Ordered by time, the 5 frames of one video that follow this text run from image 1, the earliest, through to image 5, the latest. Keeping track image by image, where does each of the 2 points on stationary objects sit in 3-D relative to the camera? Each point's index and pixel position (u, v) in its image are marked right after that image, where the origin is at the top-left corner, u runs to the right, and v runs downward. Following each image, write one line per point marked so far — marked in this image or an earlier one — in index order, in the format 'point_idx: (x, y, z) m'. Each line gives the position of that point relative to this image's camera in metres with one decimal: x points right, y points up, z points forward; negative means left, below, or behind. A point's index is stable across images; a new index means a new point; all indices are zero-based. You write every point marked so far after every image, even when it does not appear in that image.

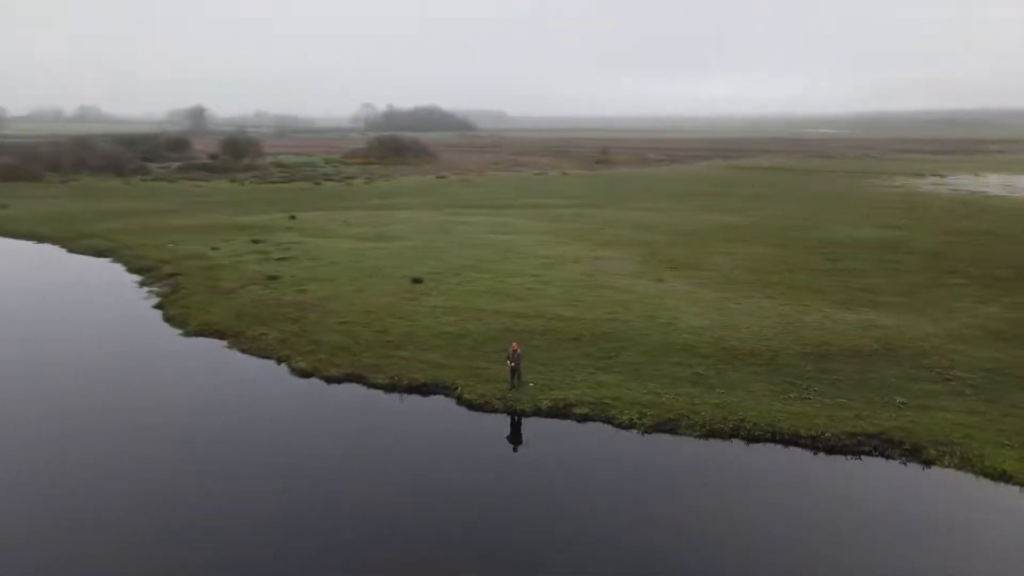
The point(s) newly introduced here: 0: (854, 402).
0: (+8.2, -2.8, +16.8) m
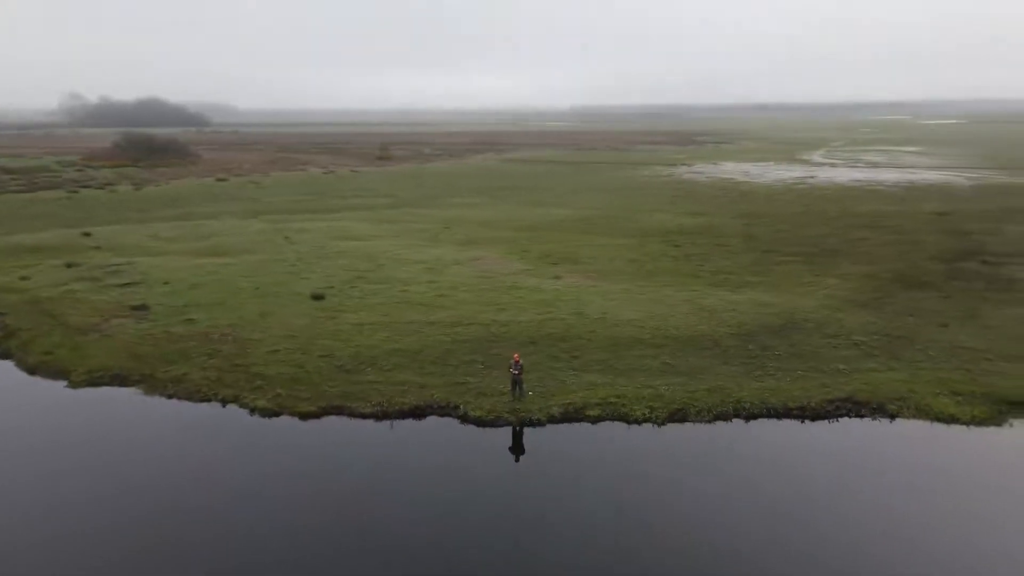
0: (+8.2, -2.4, +19.6) m
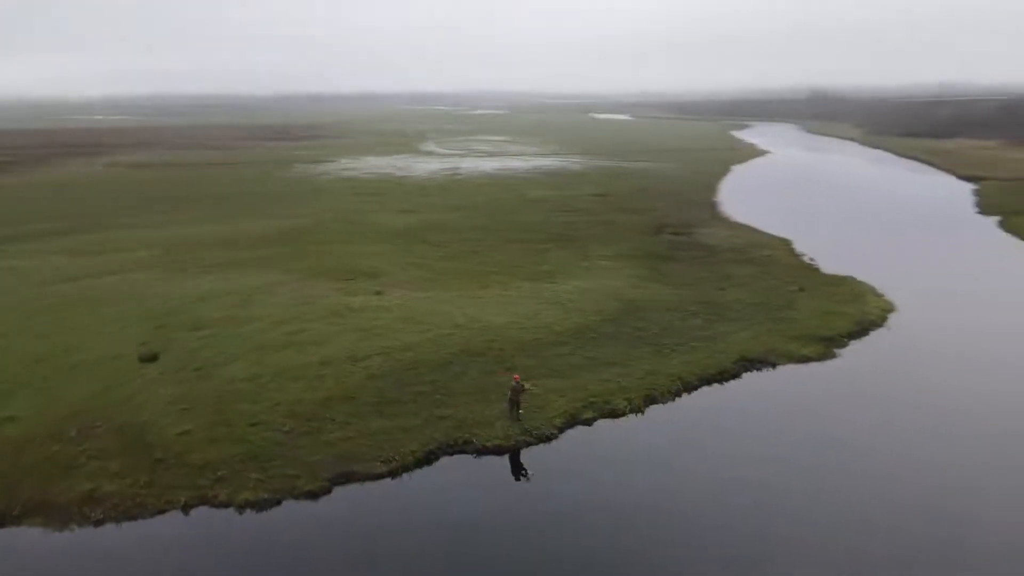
0: (+6.0, -1.8, +23.5) m
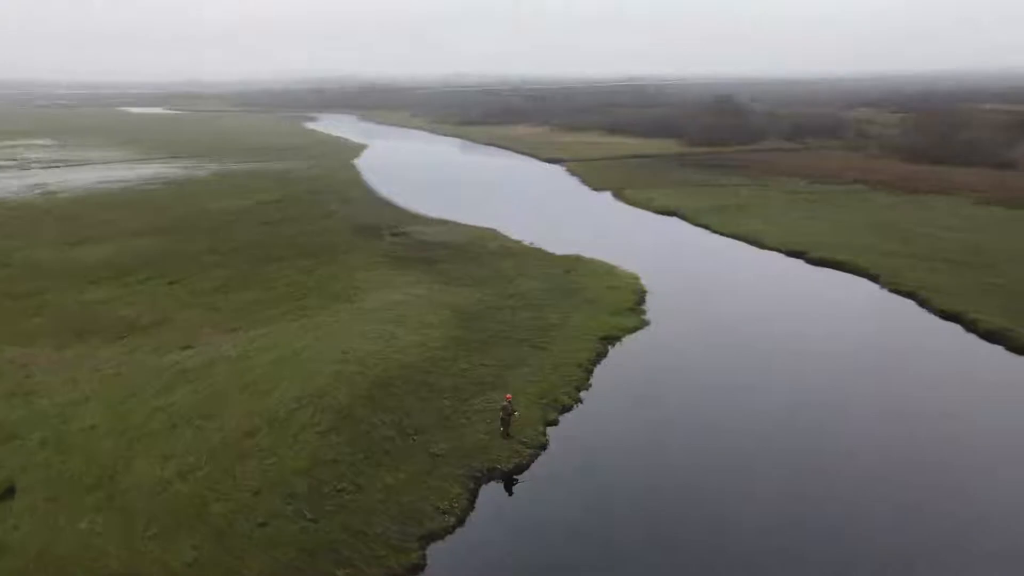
0: (+1.6, -1.7, +26.4) m
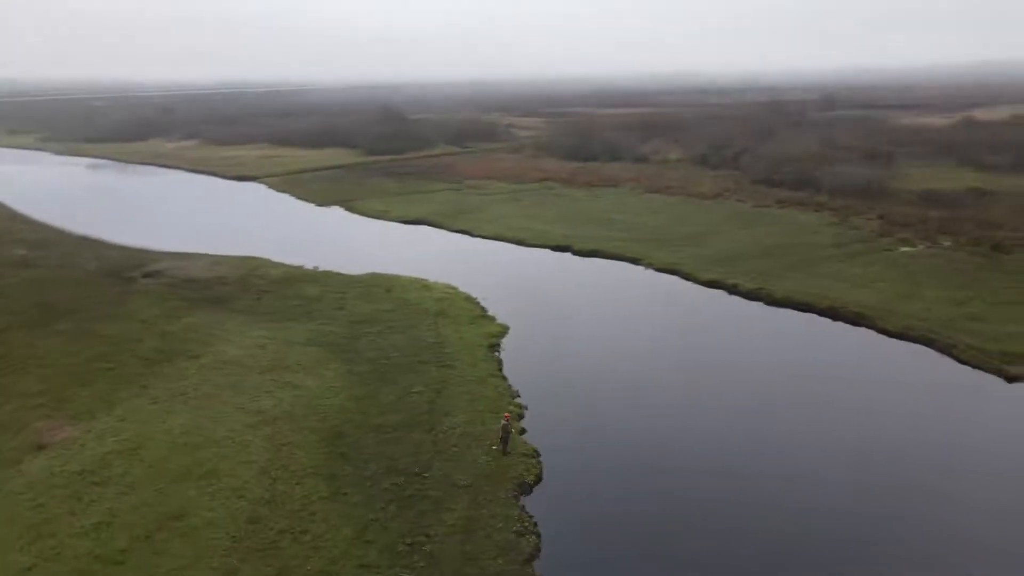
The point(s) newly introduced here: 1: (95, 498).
0: (-2.4, -2.4, +27.1) m
1: (-9.8, -4.9, +16.9) m
